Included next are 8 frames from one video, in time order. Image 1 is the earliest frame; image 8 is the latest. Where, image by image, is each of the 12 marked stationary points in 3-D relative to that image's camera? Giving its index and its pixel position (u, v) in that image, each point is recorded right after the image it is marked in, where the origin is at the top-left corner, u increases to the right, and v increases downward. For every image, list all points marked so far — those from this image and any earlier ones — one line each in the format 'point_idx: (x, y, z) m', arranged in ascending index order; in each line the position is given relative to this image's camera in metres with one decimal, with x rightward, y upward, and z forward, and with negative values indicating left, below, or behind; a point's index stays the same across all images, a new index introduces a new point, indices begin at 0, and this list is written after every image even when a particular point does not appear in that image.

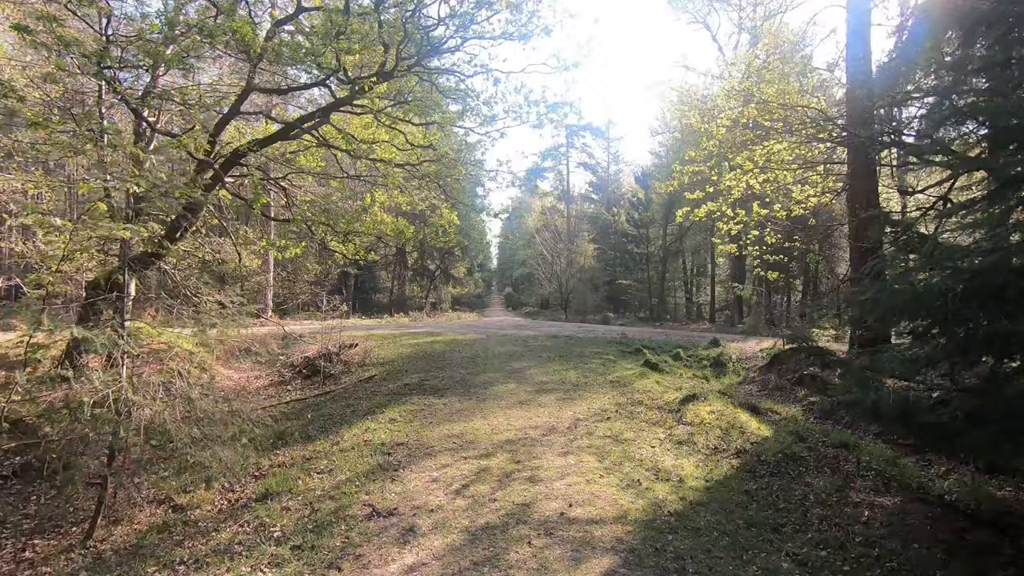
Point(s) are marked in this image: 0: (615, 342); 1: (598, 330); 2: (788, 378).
0: (+2.7, -1.4, +13.6) m
1: (+2.9, -1.4, +17.8) m
2: (+5.1, -1.7, +9.9) m
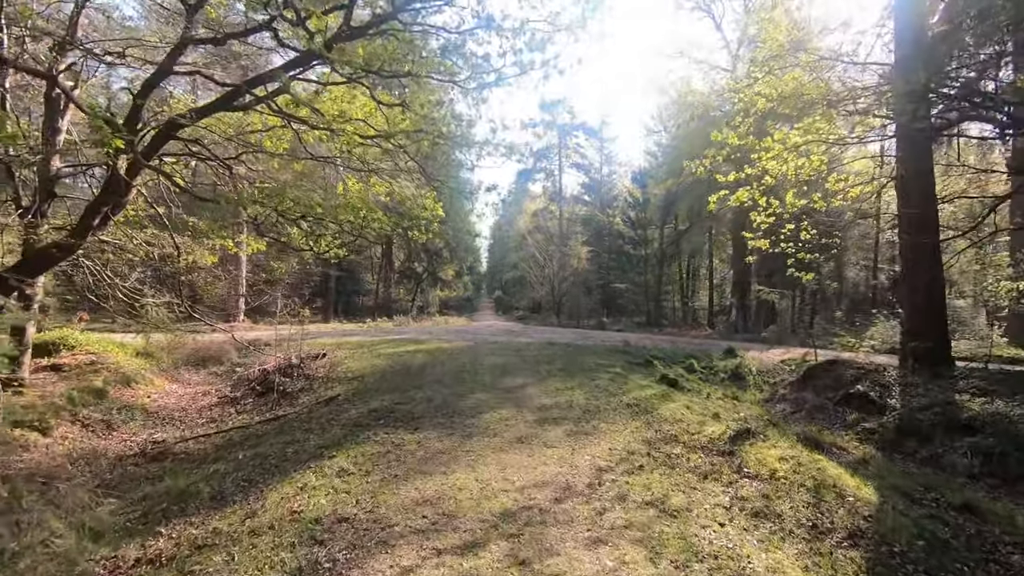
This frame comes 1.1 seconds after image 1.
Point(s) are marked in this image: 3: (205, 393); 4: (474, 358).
0: (+2.5, -1.5, +12.1) m
1: (+2.7, -1.5, +16.3) m
2: (+5.0, -1.7, +8.5) m
3: (-5.5, -1.9, +9.6) m
4: (-0.7, -1.4, +10.5) m
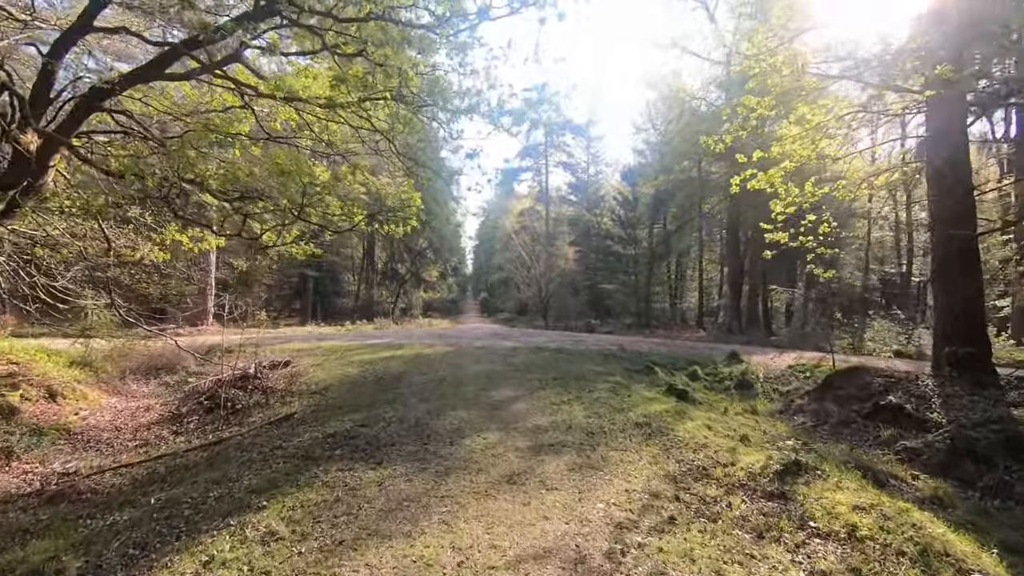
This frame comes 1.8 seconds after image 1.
0: (+2.2, -1.5, +11.1) m
1: (+2.3, -1.5, +15.3) m
2: (+4.8, -1.7, +7.5) m
3: (-5.7, -1.9, +8.4) m
4: (-1.0, -1.4, +9.4) m
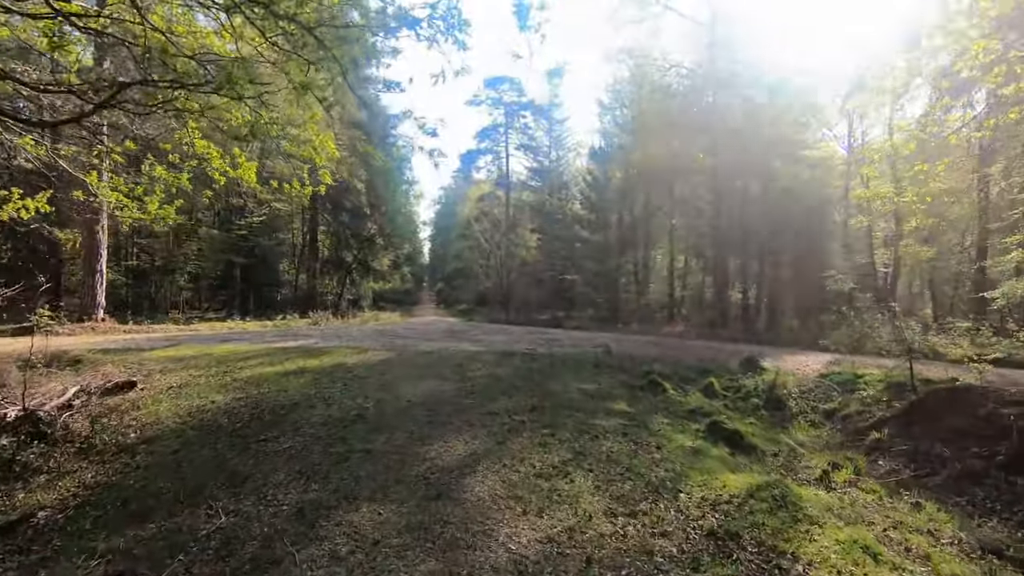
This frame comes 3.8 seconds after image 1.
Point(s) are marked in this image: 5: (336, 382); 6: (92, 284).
0: (+1.5, -1.2, +8.3) m
1: (+1.3, -1.2, +12.6) m
2: (+4.4, -1.6, +5.0) m
3: (-6.2, -1.7, +5.1) m
4: (-1.5, -1.2, +6.5) m
5: (-2.3, -1.2, +6.8) m
6: (-13.2, +0.1, +17.0) m
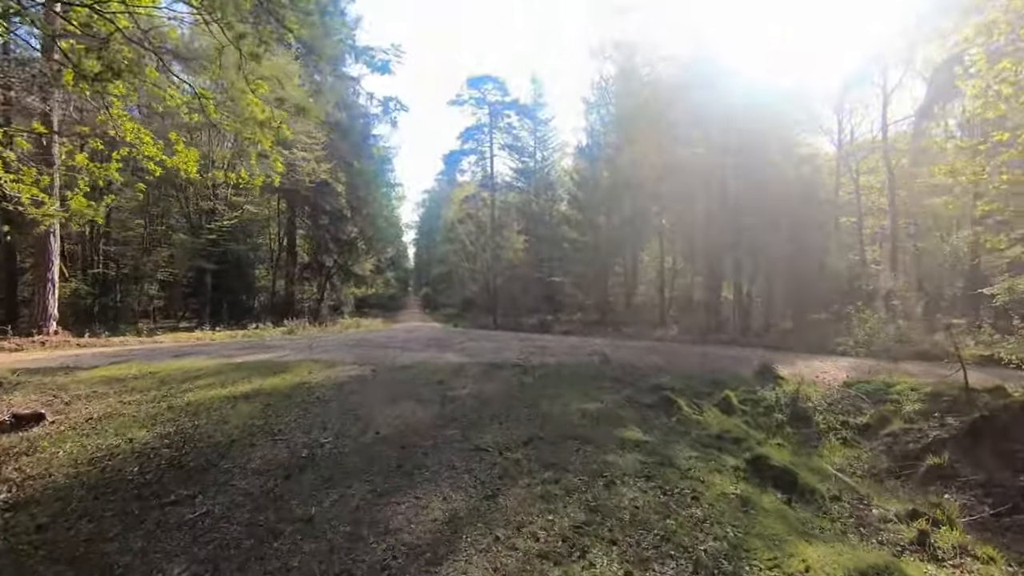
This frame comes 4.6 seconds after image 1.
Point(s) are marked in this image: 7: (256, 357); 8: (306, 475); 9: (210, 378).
0: (+1.4, -1.3, +7.3) m
1: (+1.0, -1.3, +11.6) m
2: (+4.3, -1.5, +4.1) m
3: (-6.2, -1.8, +3.9) m
4: (-1.6, -1.3, +5.4) m
5: (-2.4, -1.3, +5.7) m
6: (-13.6, -0.2, +15.6) m
7: (-4.9, -1.3, +10.3) m
8: (-1.4, -1.3, +3.7) m
9: (-4.3, -1.3, +7.6) m
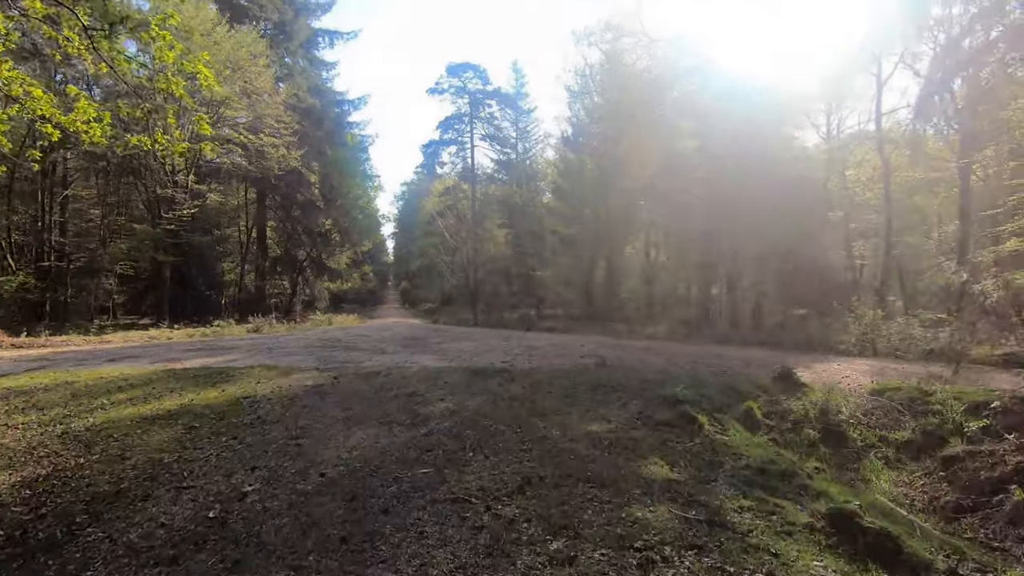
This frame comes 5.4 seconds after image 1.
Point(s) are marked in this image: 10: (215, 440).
0: (+1.2, -1.2, +6.3) m
1: (+0.7, -1.2, +10.5) m
2: (+4.3, -1.5, +3.1) m
3: (-6.2, -1.8, +2.6) m
4: (-1.7, -1.2, +4.2) m
5: (-2.5, -1.2, +4.5) m
6: (-14.1, 0.0, +13.9) m
7: (-5.2, -1.2, +9.0) m
8: (-1.4, -1.3, +2.5) m
9: (-4.4, -1.2, +6.3) m
10: (-2.4, -1.2, +4.4) m
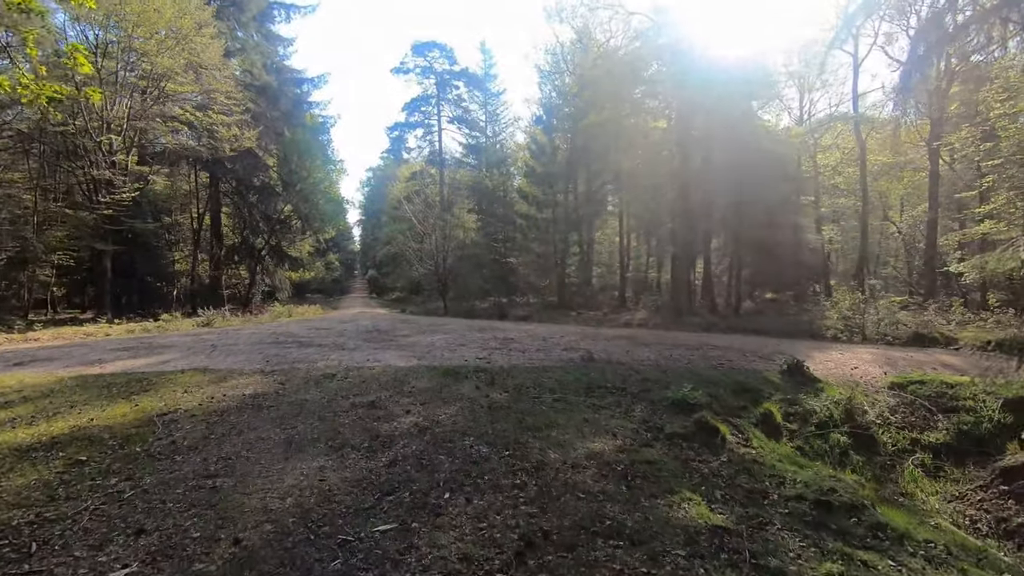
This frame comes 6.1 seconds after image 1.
0: (+1.0, -1.1, +5.3) m
1: (+0.3, -0.9, +9.5) m
2: (+4.3, -1.4, +2.4) m
3: (-6.2, -1.8, +1.3) m
4: (-1.8, -1.1, +3.1) m
5: (-2.6, -1.2, +3.4) m
6: (-14.7, +0.1, +12.1) m
7: (-5.5, -1.1, +7.8) m
8: (-1.4, -1.3, +1.5) m
9: (-4.6, -1.1, +5.1) m
10: (-2.5, -1.2, +3.2) m
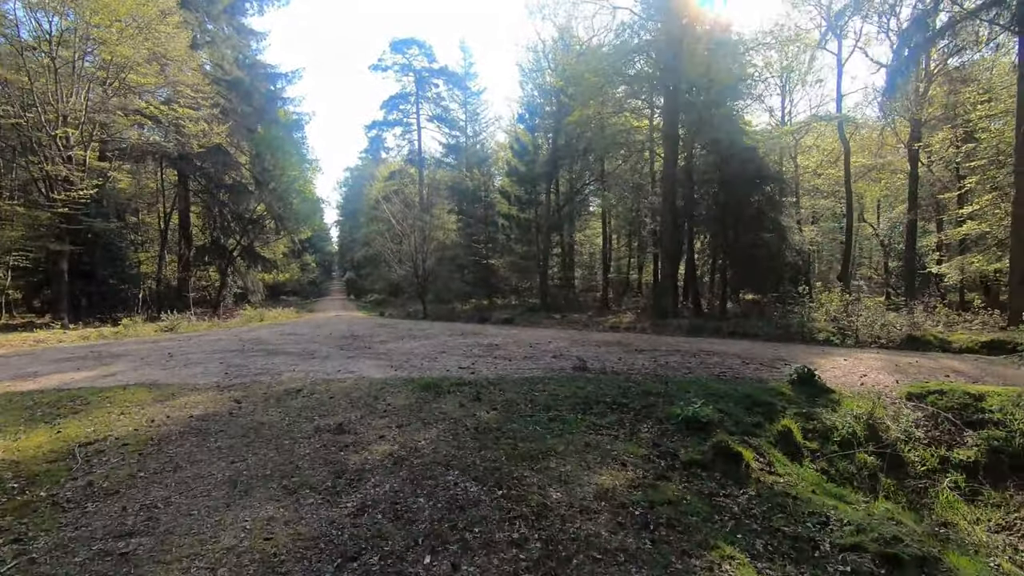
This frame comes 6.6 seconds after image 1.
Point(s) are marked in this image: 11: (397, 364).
0: (+1.0, -1.1, +4.7) m
1: (0.0, -1.0, +8.9) m
2: (+4.3, -1.4, +1.9) m
3: (-6.1, -1.9, +0.4) m
4: (-1.8, -1.2, +2.4) m
5: (-2.6, -1.2, +2.6) m
6: (-15.0, 0.0, +10.9) m
7: (-5.7, -1.2, +6.9) m
8: (-1.4, -1.3, +0.8) m
9: (-4.7, -1.2, +4.3) m
10: (-2.5, -1.2, +2.5) m
11: (-1.7, -1.1, +7.4) m
